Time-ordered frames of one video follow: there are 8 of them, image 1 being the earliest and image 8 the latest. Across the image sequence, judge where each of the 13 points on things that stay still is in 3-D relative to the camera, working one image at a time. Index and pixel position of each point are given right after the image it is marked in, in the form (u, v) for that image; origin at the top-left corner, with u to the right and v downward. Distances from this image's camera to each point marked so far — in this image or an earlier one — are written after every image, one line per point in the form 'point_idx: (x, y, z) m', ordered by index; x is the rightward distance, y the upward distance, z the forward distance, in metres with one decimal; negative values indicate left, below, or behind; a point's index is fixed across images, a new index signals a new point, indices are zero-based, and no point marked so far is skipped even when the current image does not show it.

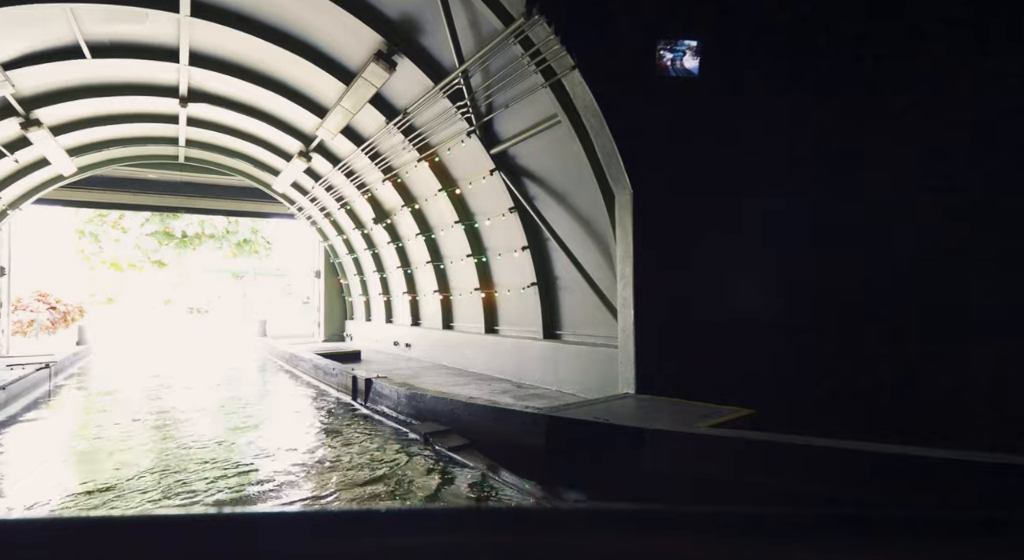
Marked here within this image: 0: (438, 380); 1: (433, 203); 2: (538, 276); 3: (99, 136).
0: (-1.2, -1.6, +8.6) m
1: (-1.5, +1.5, +10.0) m
2: (+0.4, 0.0, +7.8) m
3: (-8.7, +3.0, +11.2) m
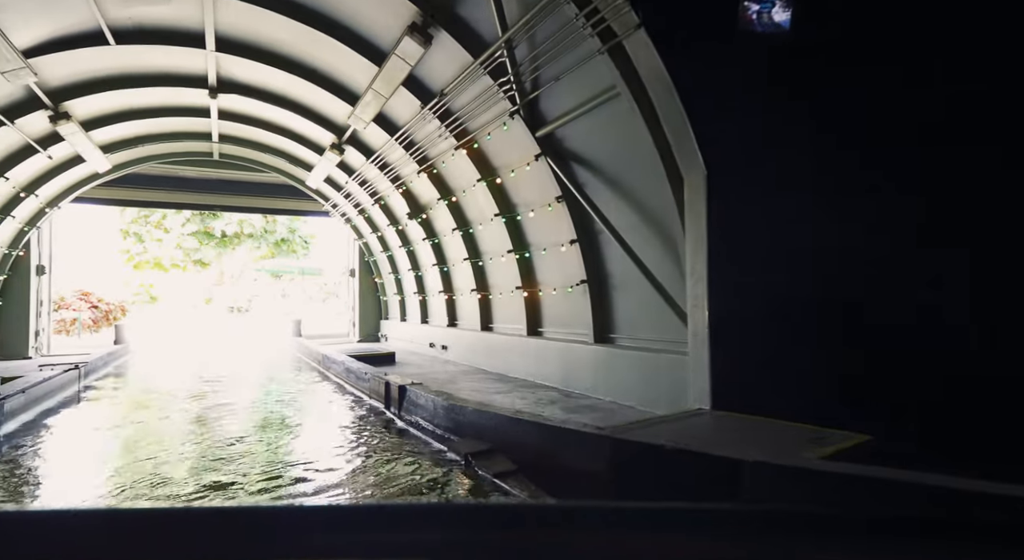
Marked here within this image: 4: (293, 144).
0: (-0.5, -1.6, +7.9) m
1: (-0.7, +1.5, +9.3) m
2: (+1.0, +0.1, +7.0) m
3: (-7.9, +3.1, +11.0) m
4: (-4.9, +3.1, +11.9) m
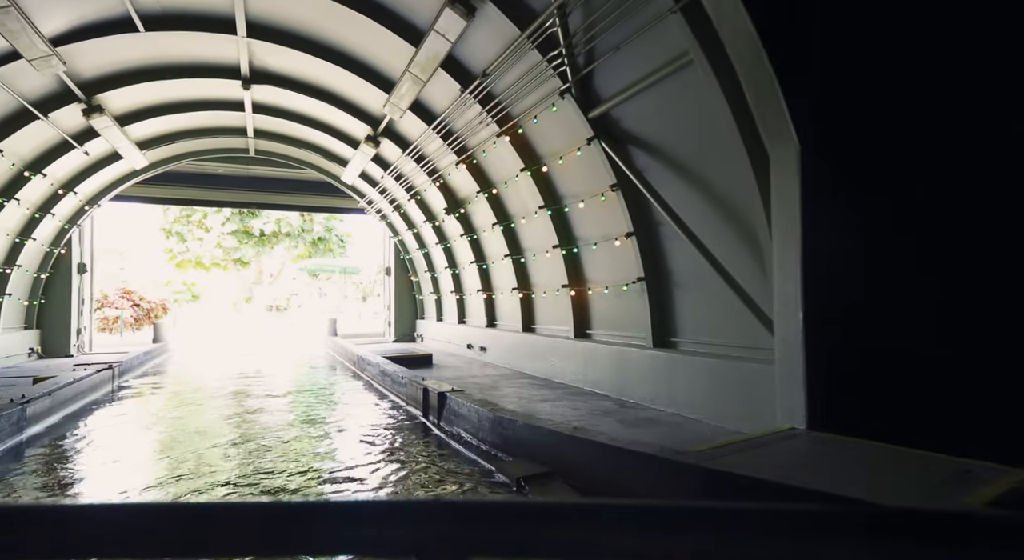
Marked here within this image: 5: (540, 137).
0: (+0.1, -1.6, +7.2) m
1: (0.0, +1.5, +8.7) m
2: (+1.6, +0.1, +6.3) m
3: (-7.0, +3.1, +10.8) m
4: (-4.0, +3.1, +11.5) m
5: (+0.4, +2.0, +7.4) m
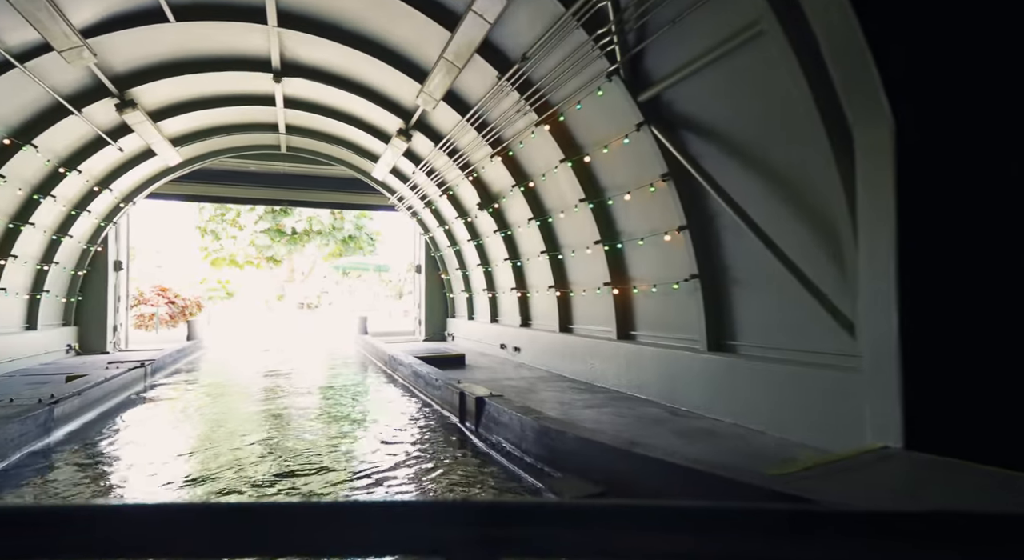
0: (+0.7, -1.5, +6.8) m
1: (+0.6, +1.6, +8.3) m
2: (+2.1, +0.1, +5.8) m
3: (-6.3, +3.2, +10.7) m
4: (-3.3, +3.2, +11.3) m
5: (+0.9, +2.0, +7.0) m
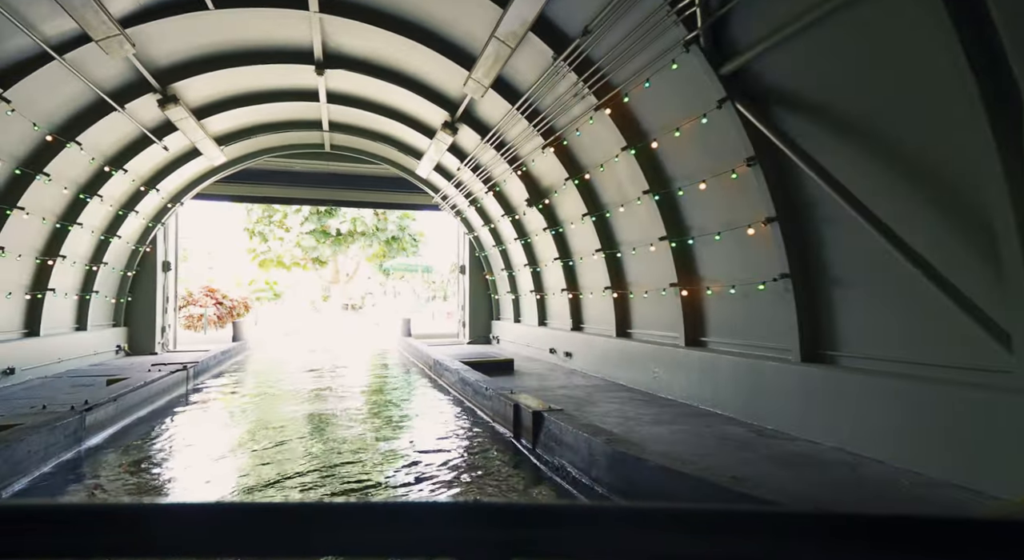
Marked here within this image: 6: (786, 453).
0: (+1.3, -1.5, +6.1) m
1: (+1.4, +1.6, +7.6) m
2: (+2.6, +0.2, +5.0) m
3: (-5.3, +3.2, +10.6) m
4: (-2.3, +3.1, +10.9) m
5: (+1.6, +2.0, +6.3) m
6: (+2.3, -1.4, +4.4) m
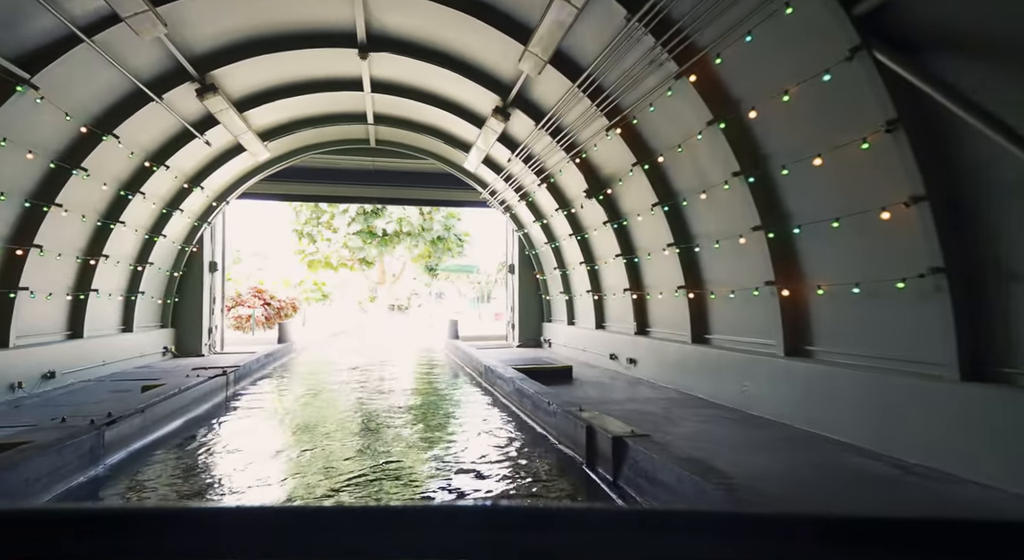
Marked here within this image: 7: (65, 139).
0: (+2.0, -1.5, +5.1) m
1: (+2.2, +1.6, +6.6) m
2: (+3.2, +0.2, +3.9) m
3: (-4.3, +3.2, +10.1) m
4: (-1.2, +3.2, +10.2) m
5: (+2.3, +2.1, +5.3) m
6: (+2.8, -1.4, +3.4) m
7: (-5.7, +1.8, +6.7) m
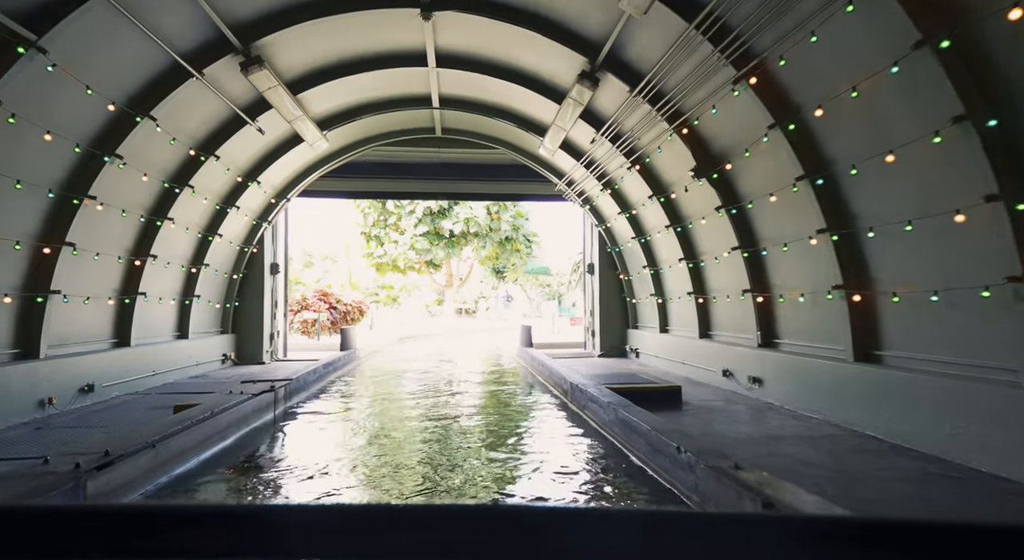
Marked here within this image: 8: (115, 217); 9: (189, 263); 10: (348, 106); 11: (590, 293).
0: (+2.8, -1.5, +3.4) m
1: (+3.1, +1.6, +4.8) m
2: (+3.8, +0.2, +2.0) m
3: (-2.9, +3.1, +9.1) m
4: (+0.2, +3.1, +8.8) m
5: (+3.1, +2.1, +3.5) m
6: (+3.4, -1.4, +1.5) m
7: (-4.6, +1.8, +5.9) m
8: (-5.2, +0.8, +6.9) m
9: (-5.6, +0.3, +9.3) m
10: (-2.9, +3.1, +9.5) m
11: (+2.0, -0.4, +14.1) m
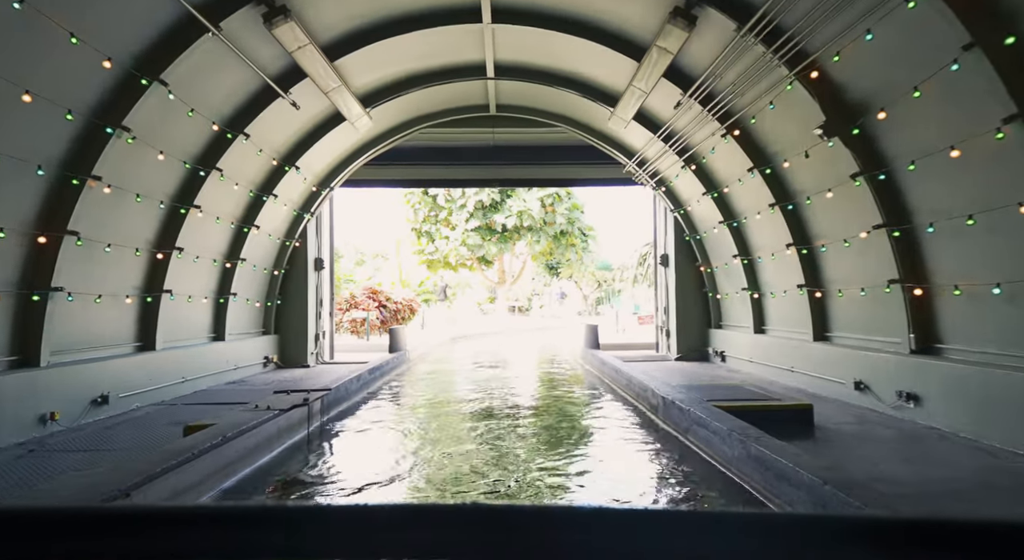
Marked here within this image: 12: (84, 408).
0: (+3.3, -1.3, +1.7) m
1: (+3.7, +1.7, +3.1) m
2: (+4.2, +0.4, +0.3) m
3: (-1.8, +3.2, +8.0) m
4: (+1.2, +3.3, +7.4) m
5: (+3.5, +2.2, +1.8) m
6: (+3.7, -1.2, -0.2) m
7: (-3.9, +1.8, +4.9) m
8: (-4.3, +0.9, +6.0) m
9: (-4.6, +0.4, +8.4) m
10: (-1.9, +3.2, +8.4) m
11: (+3.5, -0.2, +12.5) m
12: (-4.5, -1.3, +5.6) m
